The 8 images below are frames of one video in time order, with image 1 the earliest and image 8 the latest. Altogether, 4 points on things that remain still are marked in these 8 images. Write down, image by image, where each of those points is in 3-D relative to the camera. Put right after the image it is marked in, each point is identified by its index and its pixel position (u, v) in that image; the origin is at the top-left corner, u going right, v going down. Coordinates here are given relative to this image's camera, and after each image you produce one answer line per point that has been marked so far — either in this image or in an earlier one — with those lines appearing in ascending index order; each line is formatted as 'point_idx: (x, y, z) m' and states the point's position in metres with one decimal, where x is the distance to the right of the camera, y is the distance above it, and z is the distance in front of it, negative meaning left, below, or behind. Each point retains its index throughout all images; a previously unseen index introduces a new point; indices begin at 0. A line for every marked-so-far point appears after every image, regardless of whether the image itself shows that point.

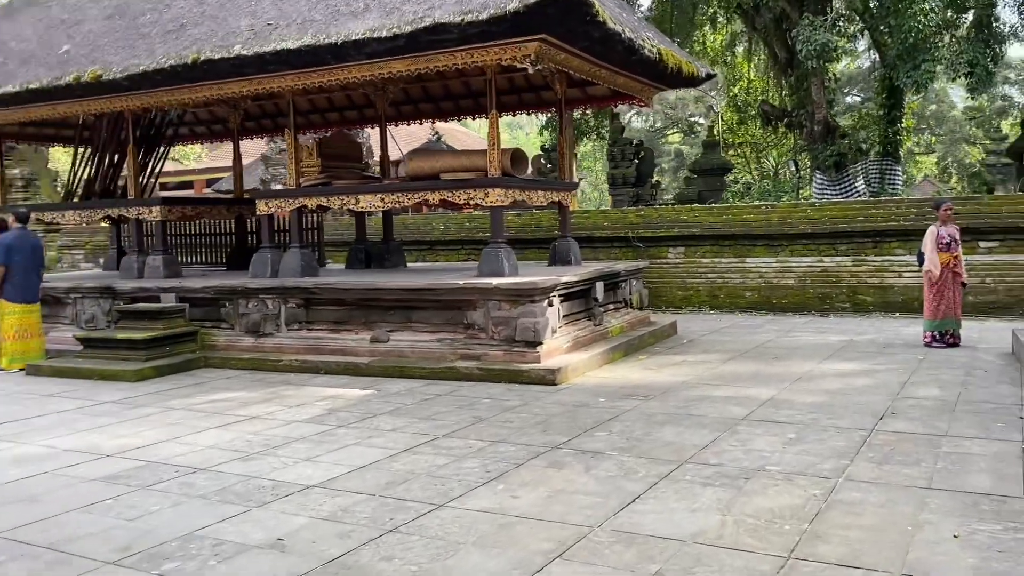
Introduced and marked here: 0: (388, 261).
0: (-1.4, +0.3, +9.6) m
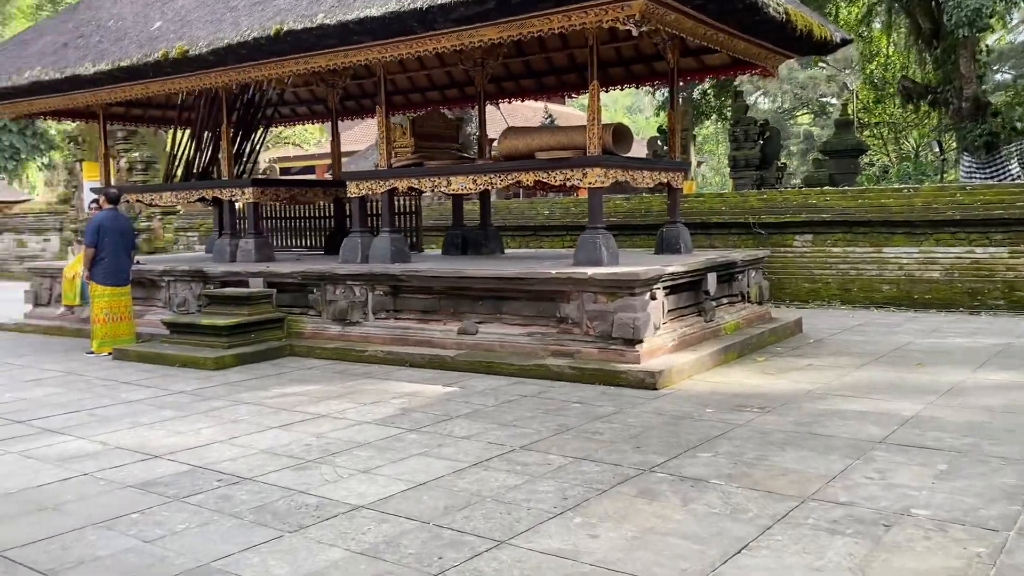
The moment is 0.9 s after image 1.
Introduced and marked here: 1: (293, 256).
0: (-0.3, +0.4, +9.1) m
1: (-2.3, +0.3, +9.2) m
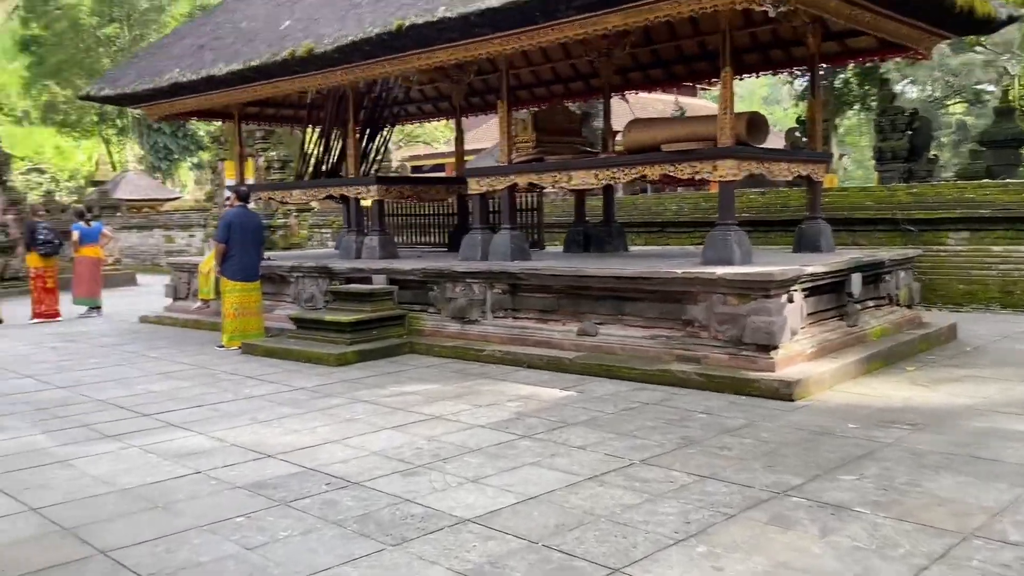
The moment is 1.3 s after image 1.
0: (+1.0, +0.4, +8.8) m
1: (-1.0, +0.4, +9.1) m
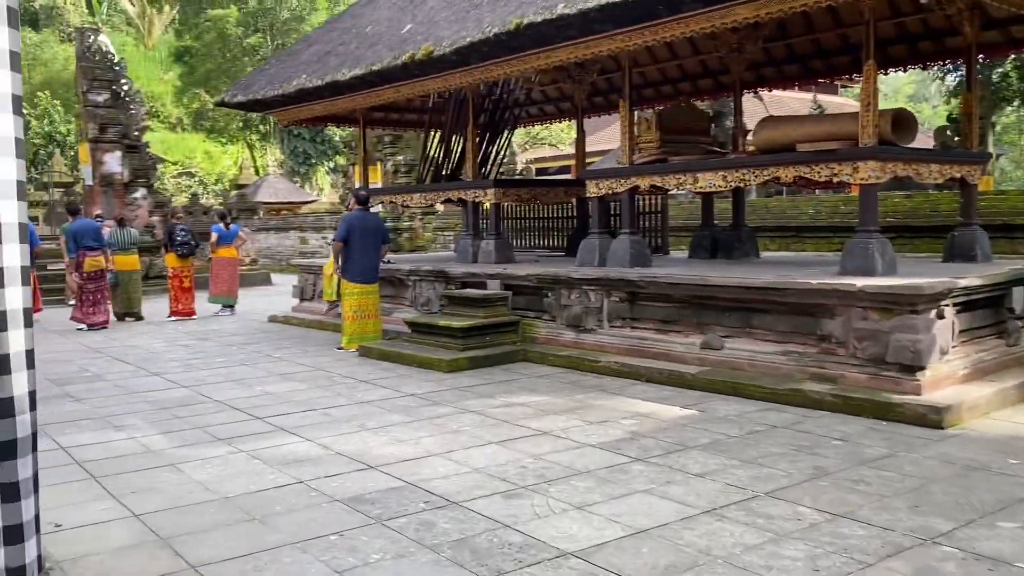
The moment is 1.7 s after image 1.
0: (+2.1, +0.4, +8.3) m
1: (+0.2, +0.3, +9.0) m
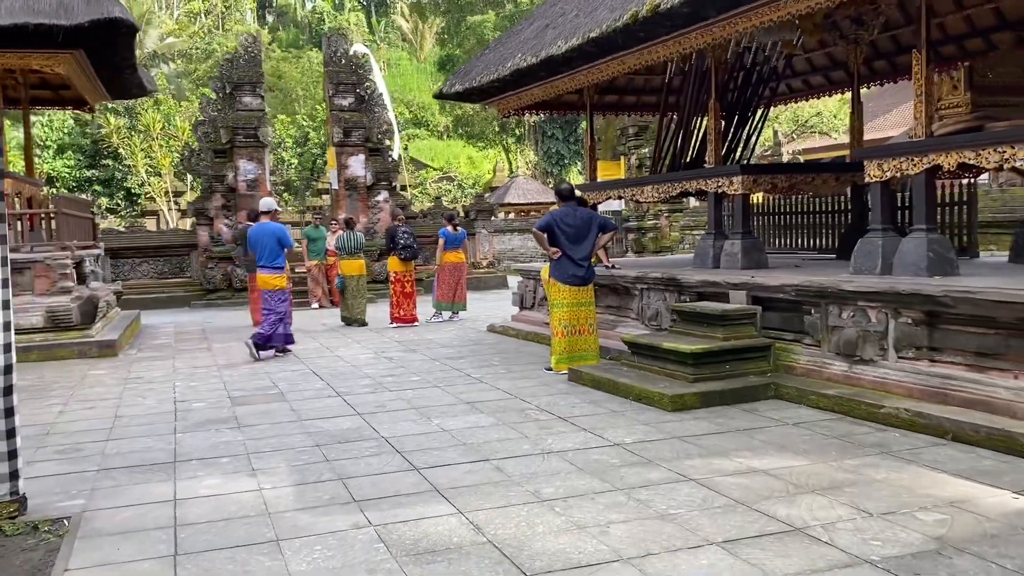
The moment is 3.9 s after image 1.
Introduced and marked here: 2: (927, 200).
0: (+3.9, +0.2, +6.0) m
1: (+2.3, +0.2, +7.2) m
2: (+2.6, +0.5, +5.4) m
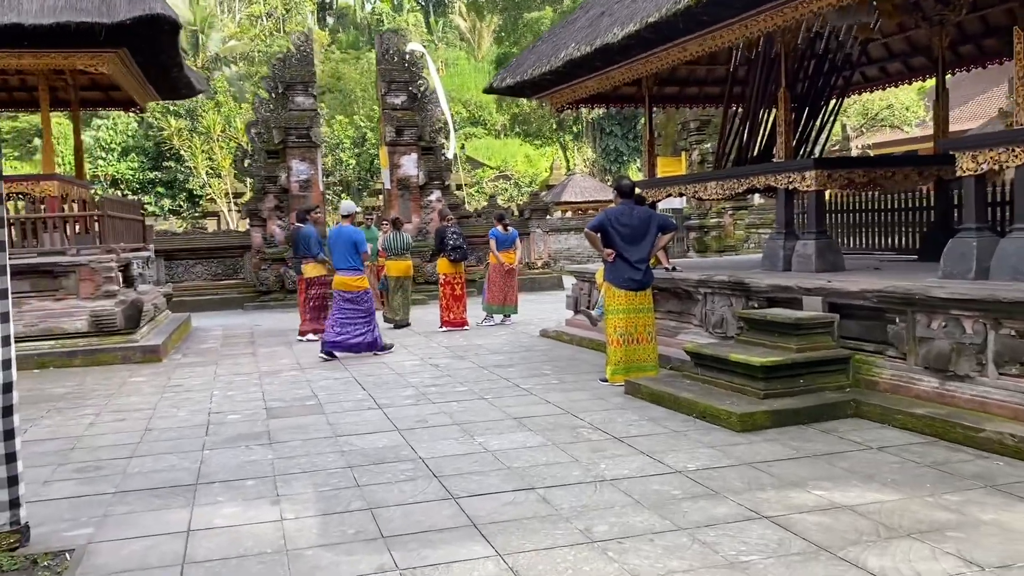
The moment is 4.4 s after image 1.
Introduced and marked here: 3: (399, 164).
0: (+4.2, +0.2, +5.3) m
1: (+2.7, +0.2, +6.6) m
2: (+2.8, +0.5, +4.8) m
3: (-1.9, +2.1, +14.8) m
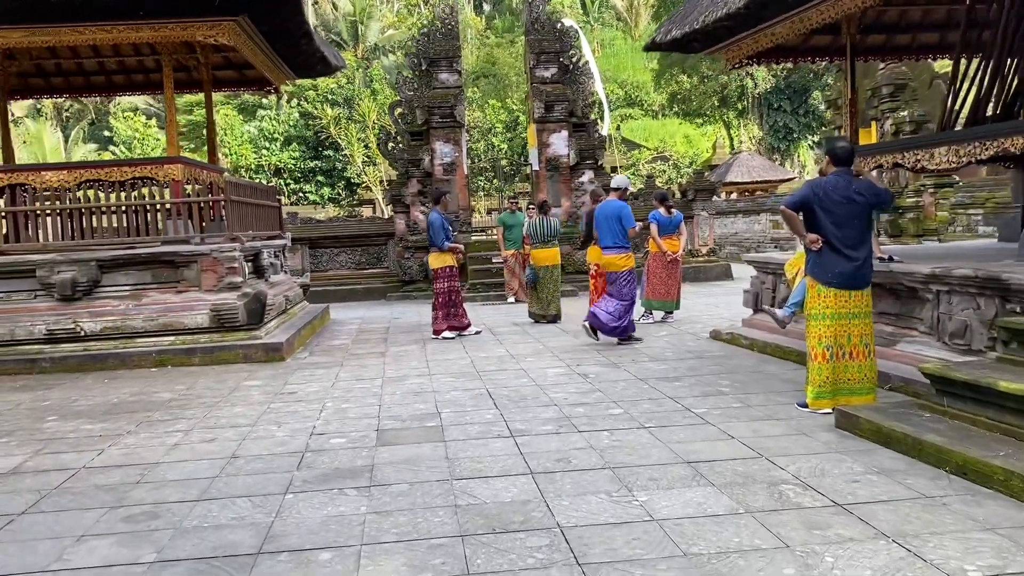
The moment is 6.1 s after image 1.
0: (+5.0, +0.2, +3.3) m
1: (+3.7, +0.2, +4.8) m
2: (+3.5, +0.5, +3.0) m
3: (+0.6, +2.3, +13.7) m
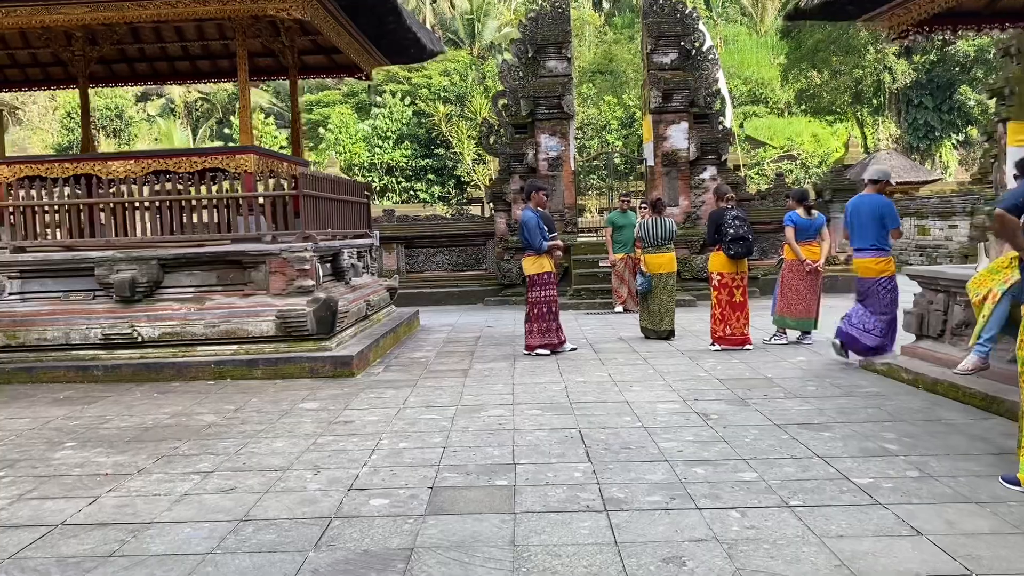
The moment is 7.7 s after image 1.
0: (+5.2, 0.0, +1.5) m
1: (+4.1, 0.0, +3.2) m
2: (+3.7, +0.3, +1.4) m
3: (+2.2, +2.1, +12.4) m
